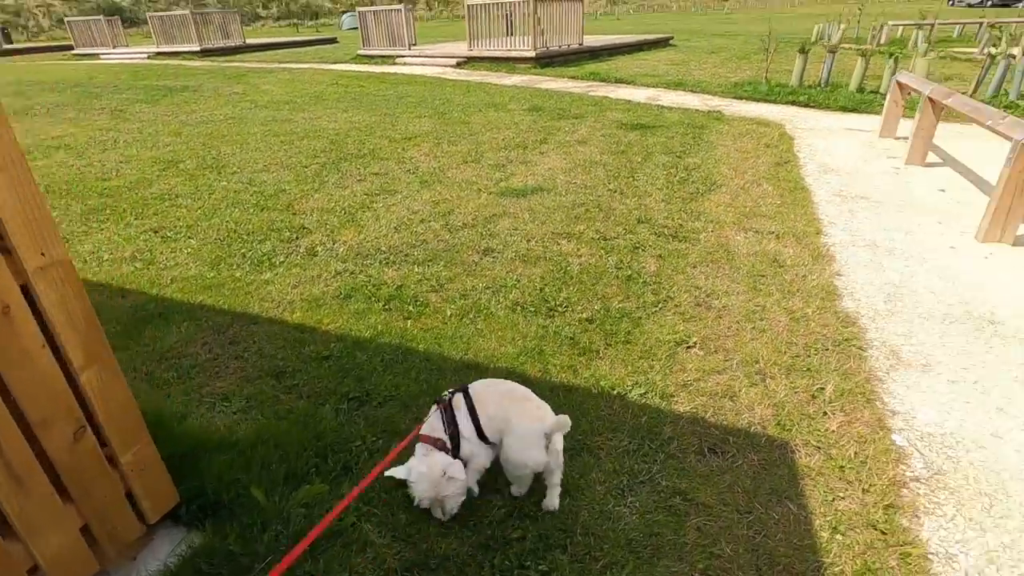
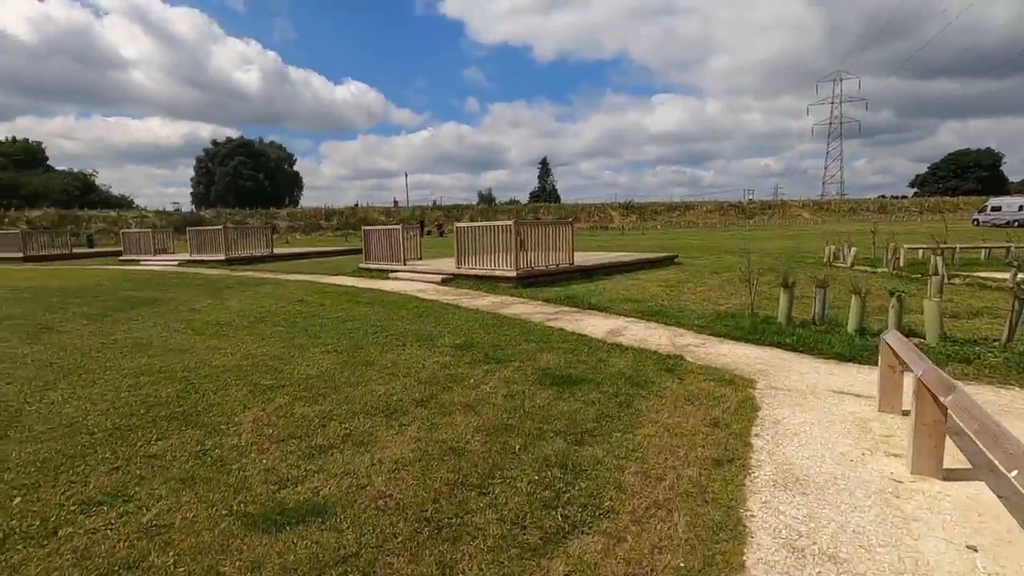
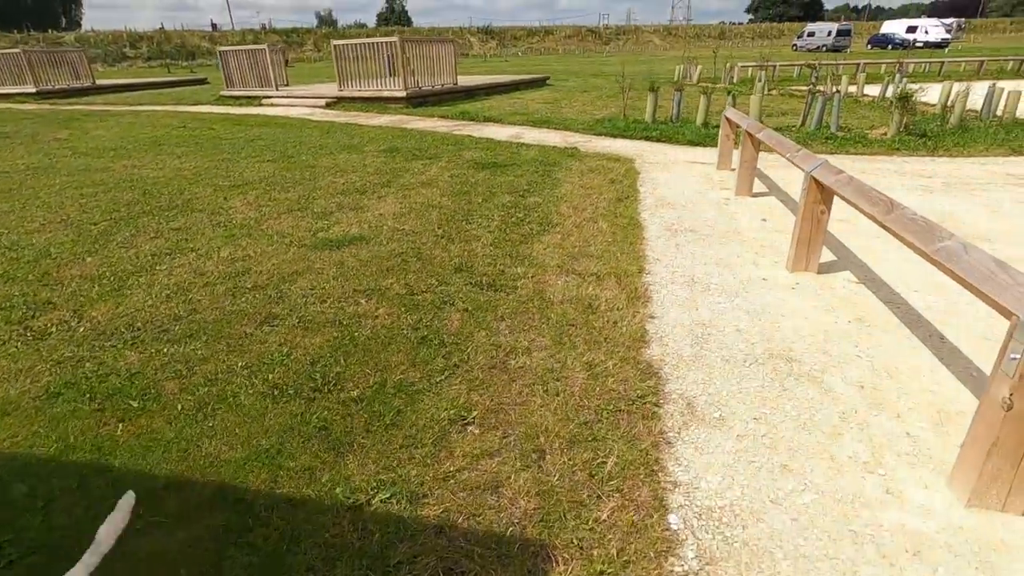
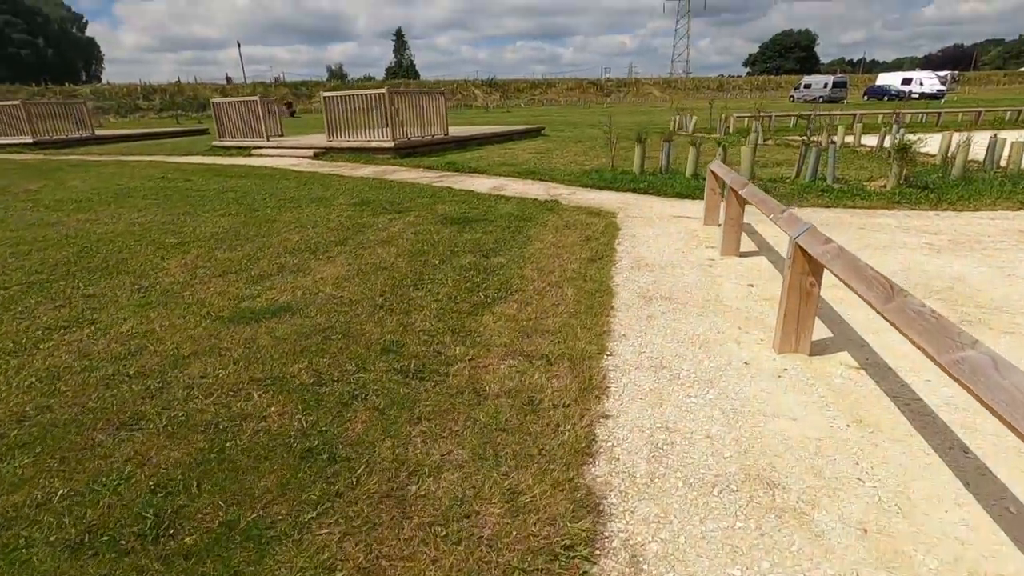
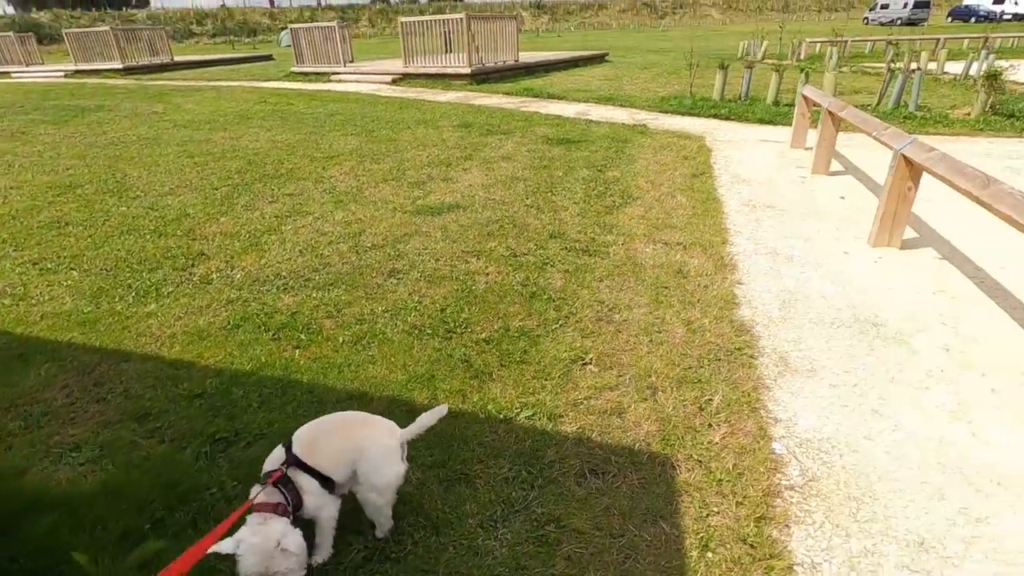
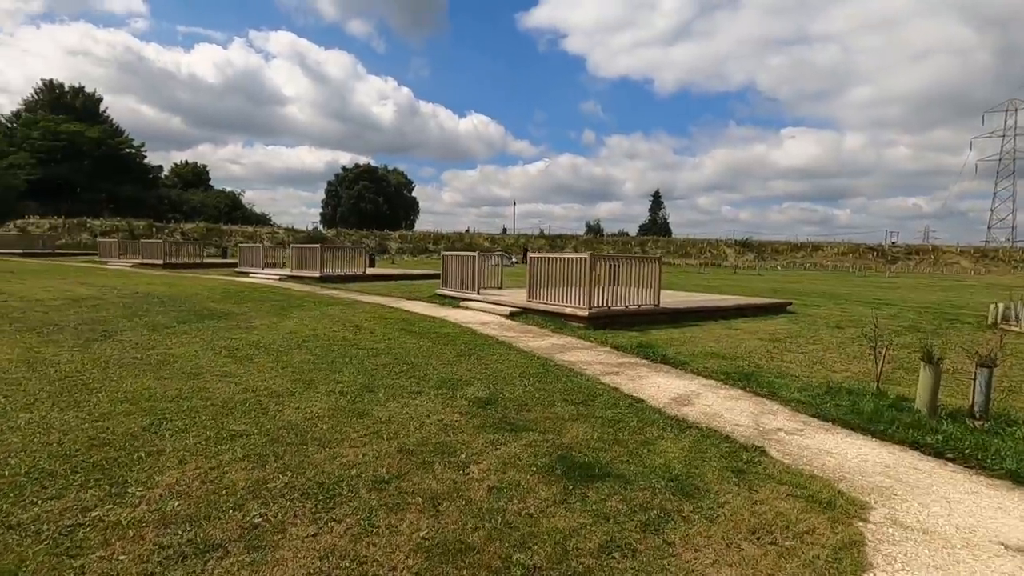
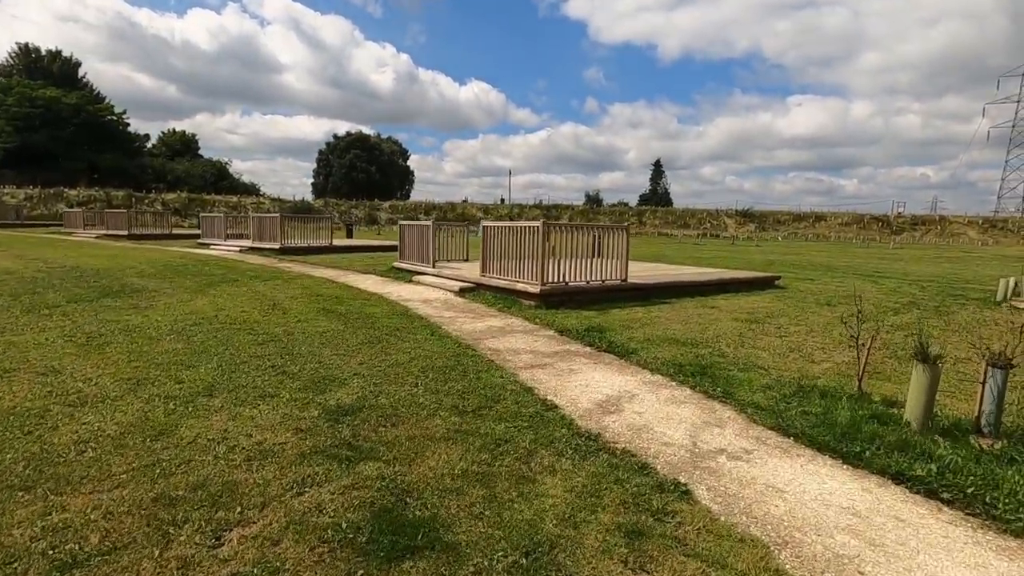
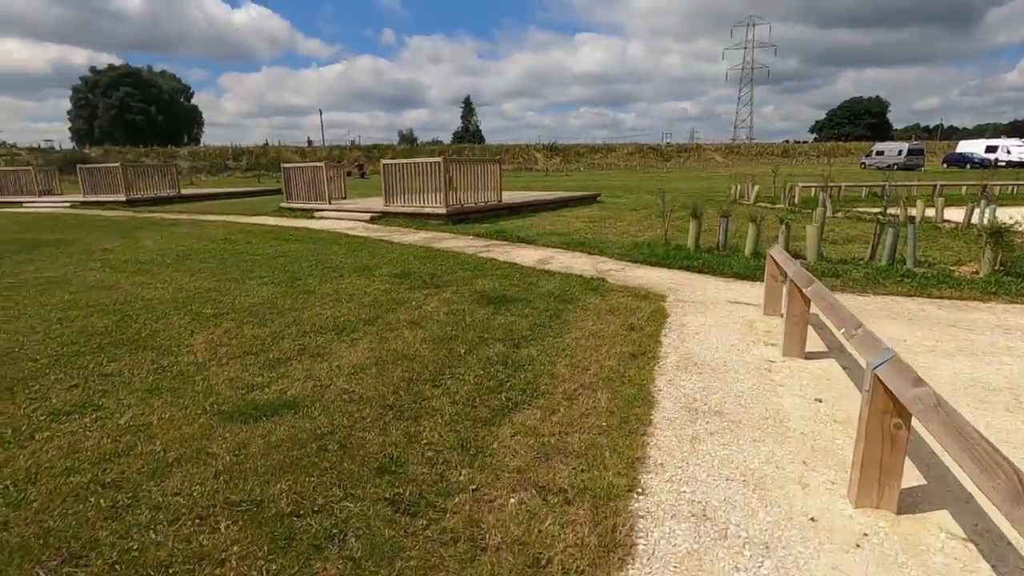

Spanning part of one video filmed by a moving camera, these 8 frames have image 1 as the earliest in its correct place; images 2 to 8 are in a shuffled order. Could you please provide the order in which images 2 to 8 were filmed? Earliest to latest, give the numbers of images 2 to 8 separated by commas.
5, 3, 4, 8, 2, 6, 7
